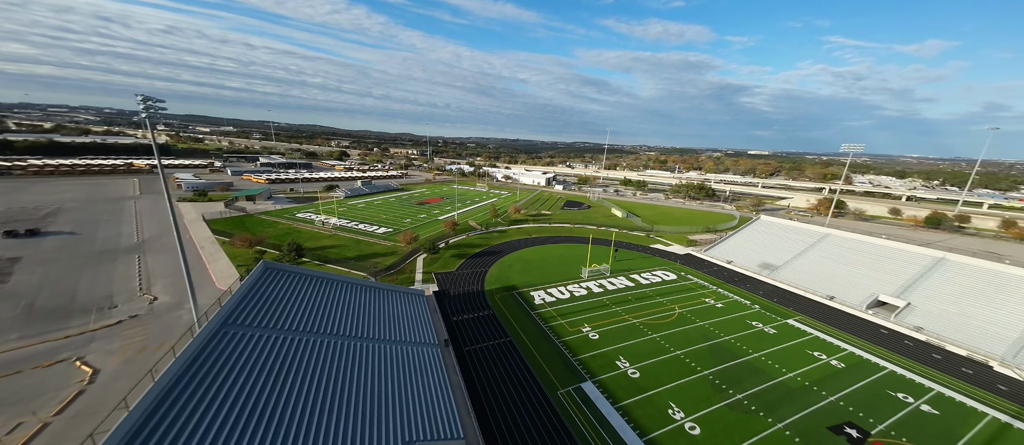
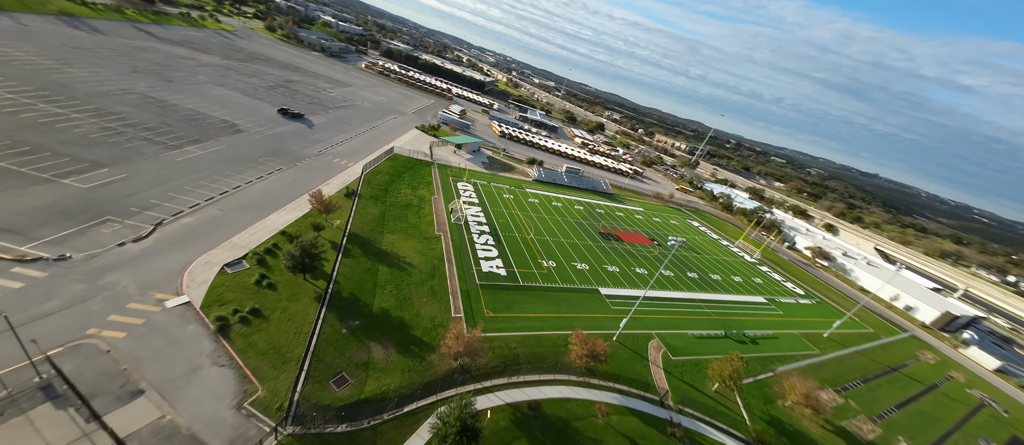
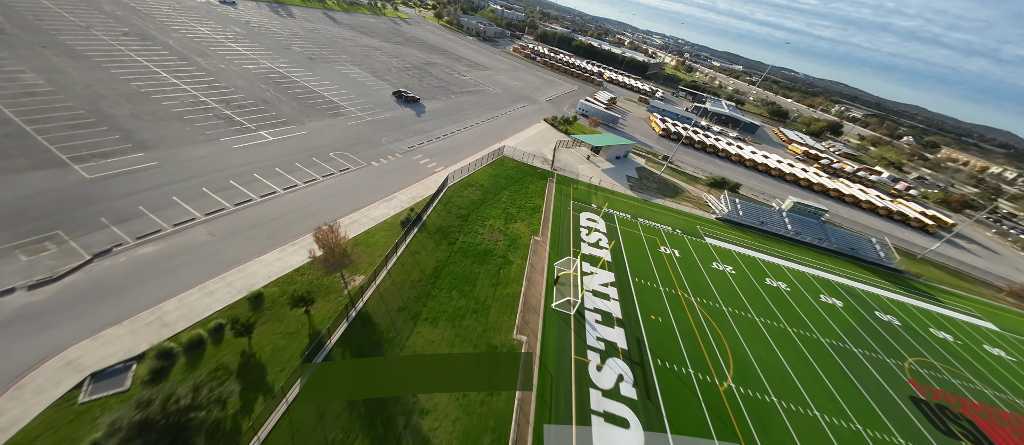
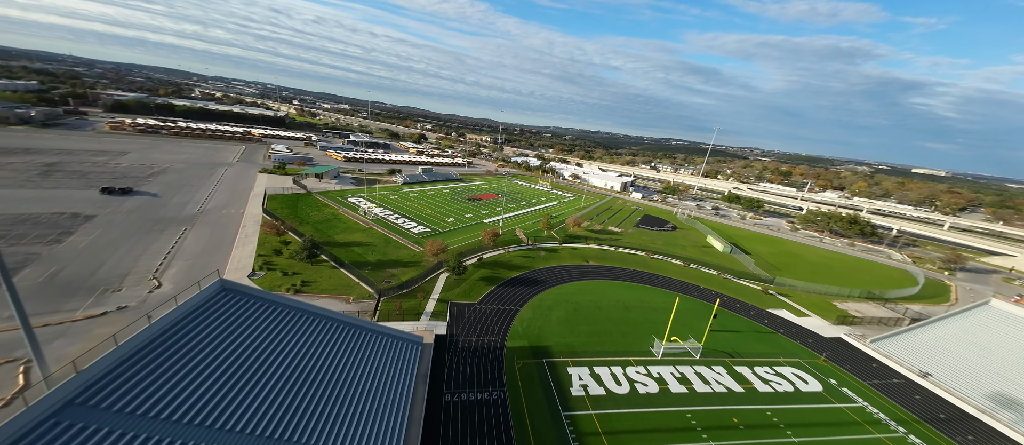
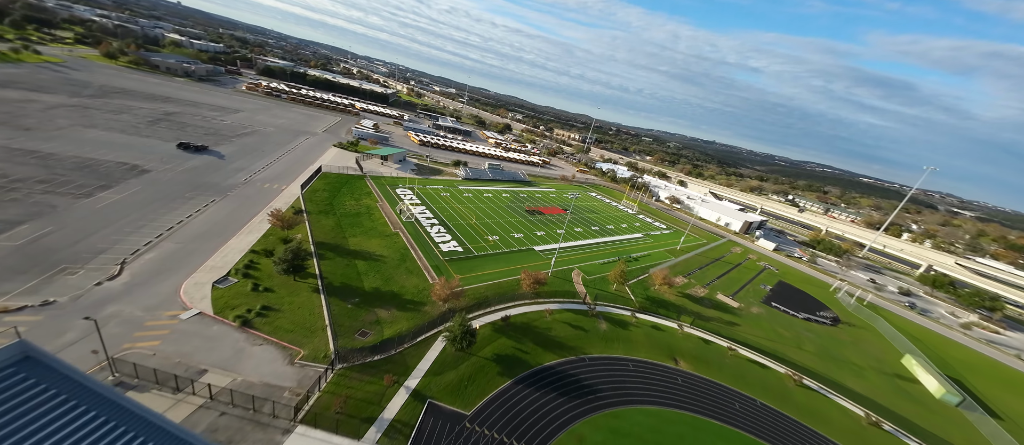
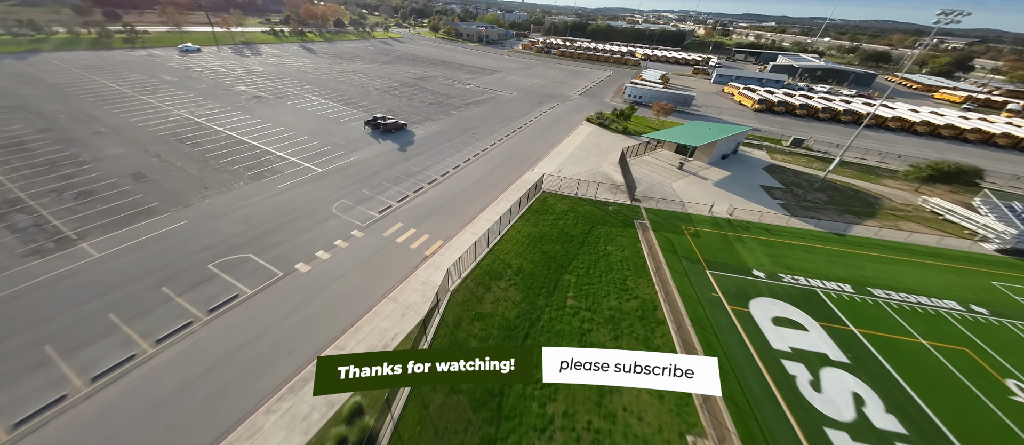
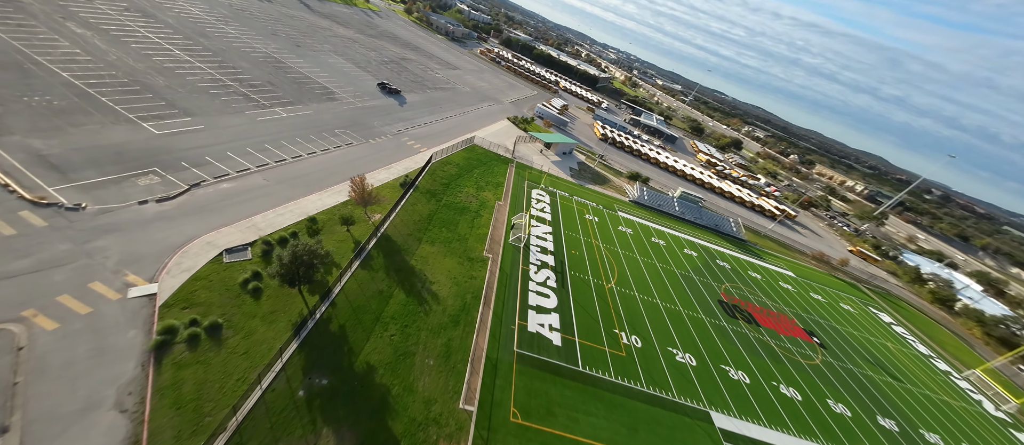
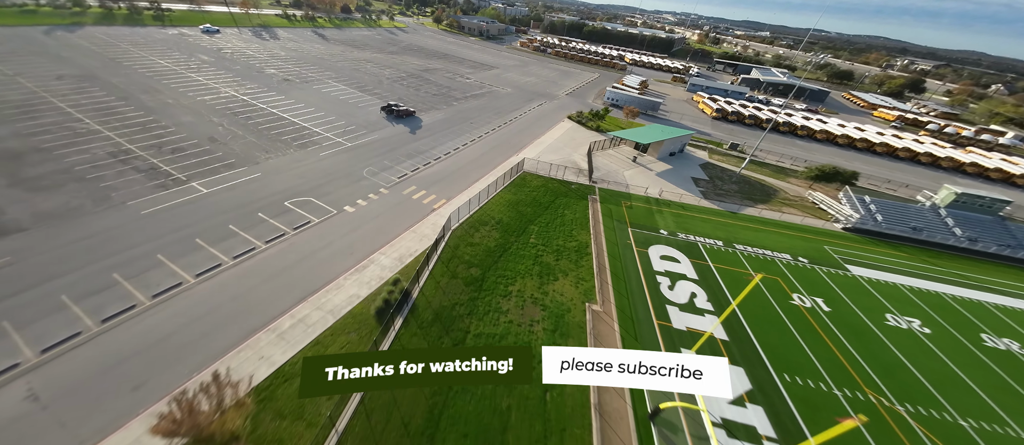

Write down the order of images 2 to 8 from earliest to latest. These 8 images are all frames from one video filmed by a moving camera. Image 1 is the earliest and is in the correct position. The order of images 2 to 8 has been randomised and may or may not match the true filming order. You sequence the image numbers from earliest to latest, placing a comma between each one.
4, 5, 2, 7, 3, 8, 6
